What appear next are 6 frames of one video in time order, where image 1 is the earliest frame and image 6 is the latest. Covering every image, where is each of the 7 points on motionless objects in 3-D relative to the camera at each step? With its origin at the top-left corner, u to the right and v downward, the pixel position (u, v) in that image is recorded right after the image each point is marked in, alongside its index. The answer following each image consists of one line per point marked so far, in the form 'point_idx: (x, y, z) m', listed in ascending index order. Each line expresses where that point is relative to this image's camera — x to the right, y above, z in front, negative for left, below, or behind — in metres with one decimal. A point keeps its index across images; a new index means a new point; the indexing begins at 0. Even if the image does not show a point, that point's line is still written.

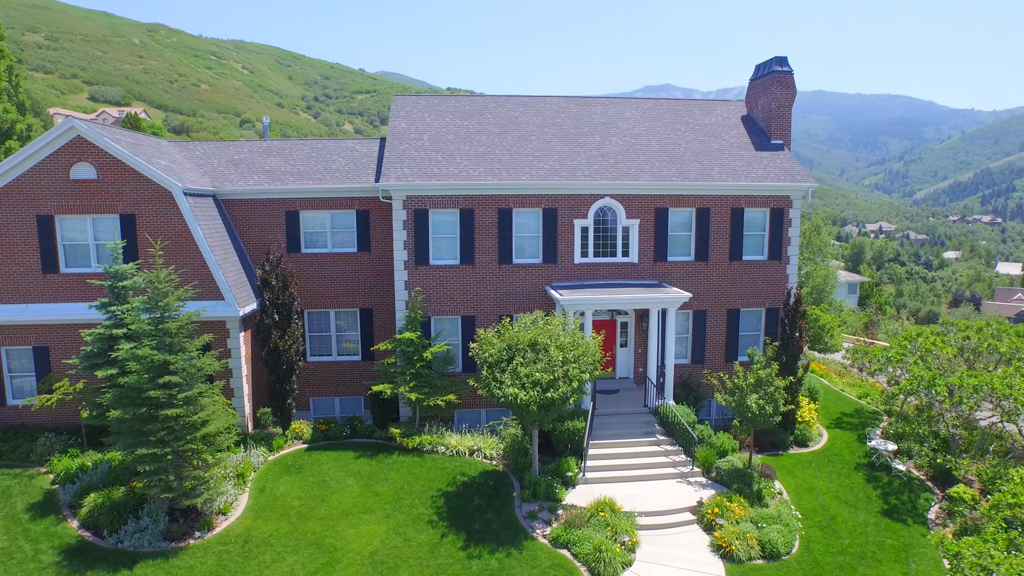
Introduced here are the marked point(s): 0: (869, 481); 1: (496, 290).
0: (+10.8, -5.8, +17.2) m
1: (-0.5, 0.0, +19.1) m
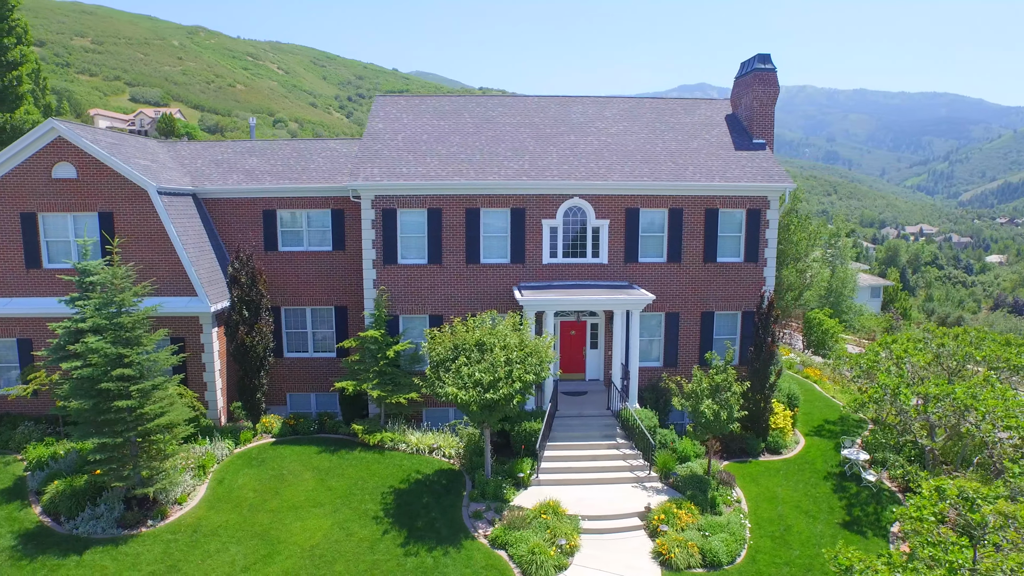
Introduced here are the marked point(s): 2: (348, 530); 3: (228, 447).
0: (+9.5, -6.0, +16.7) m
1: (-1.6, 0.0, +19.2) m
2: (-4.1, -6.0, +14.1) m
3: (-8.6, -4.8, +17.3) m
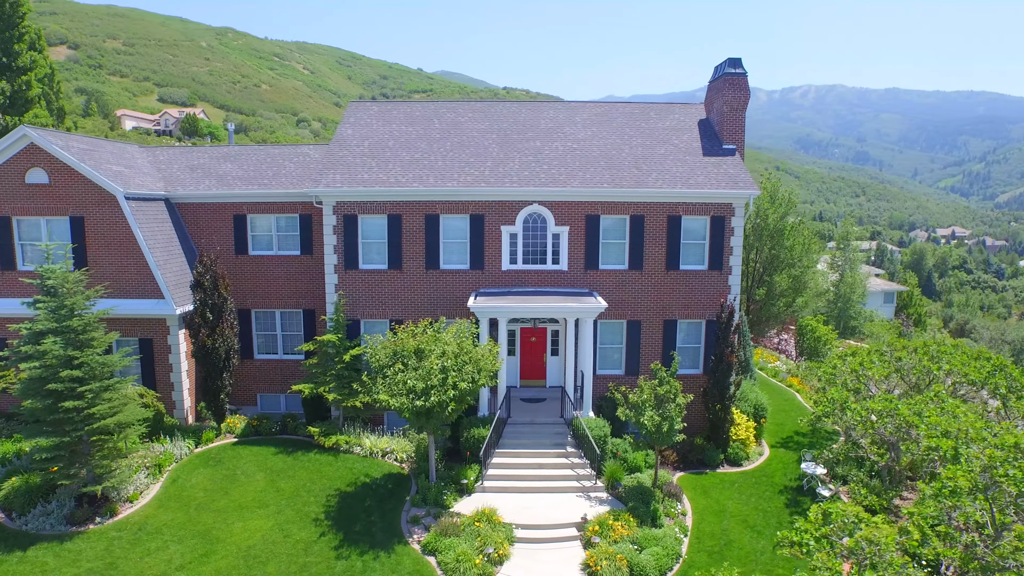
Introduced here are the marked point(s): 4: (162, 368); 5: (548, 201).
0: (+8.0, -6.3, +16.5) m
1: (-3.0, -0.2, +19.4) m
2: (-5.7, -6.1, +14.3) m
3: (-10.1, -5.0, +17.8) m
4: (-11.7, -2.7, +19.1) m
5: (+1.2, +2.9, +19.1) m
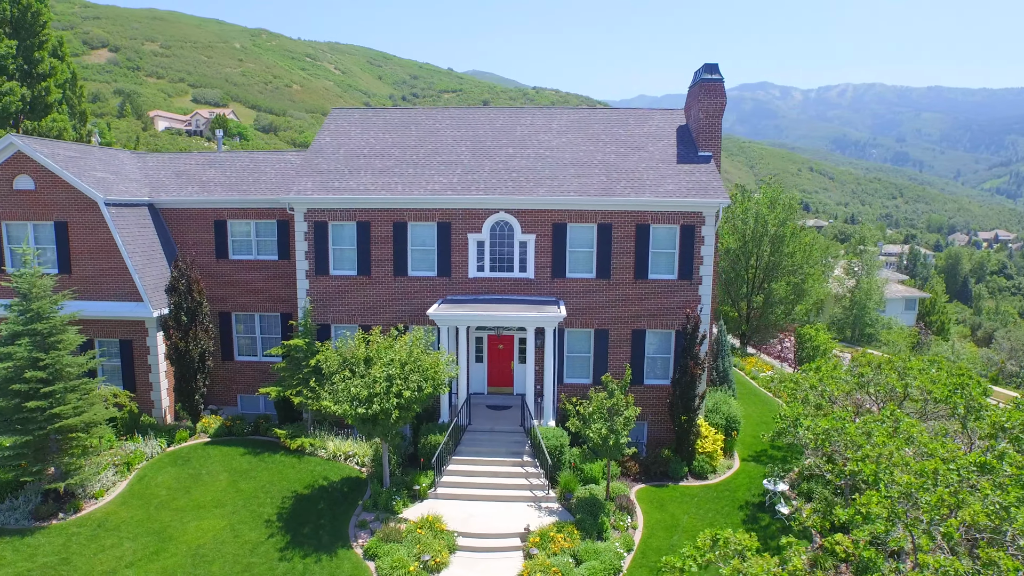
0: (+6.6, -6.6, +16.2) m
1: (-4.1, -0.4, +19.6) m
2: (-7.1, -6.3, +14.7) m
3: (-11.4, -5.1, +18.3) m
4: (-12.9, -2.8, +19.8) m
5: (+0.1, +2.6, +19.2) m
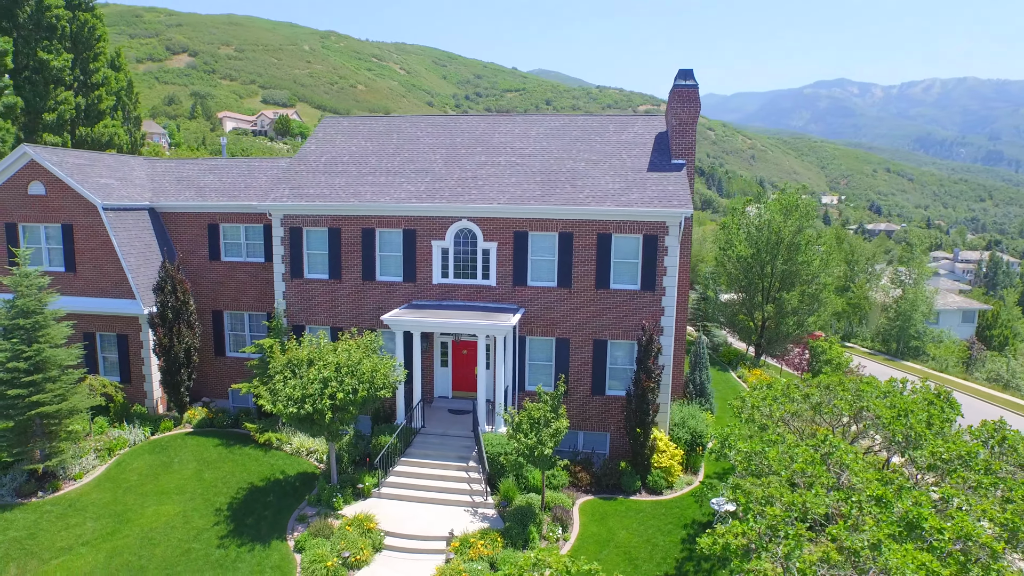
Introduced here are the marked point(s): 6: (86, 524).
0: (+4.8, -7.0, +15.9) m
1: (-5.4, -0.6, +20.3) m
2: (-9.0, -6.4, +15.7) m
3: (-12.8, -5.1, +19.8) m
4: (-14.2, -2.8, +21.3) m
5: (-1.2, +2.4, +19.5) m
6: (-11.6, -6.4, +15.6) m
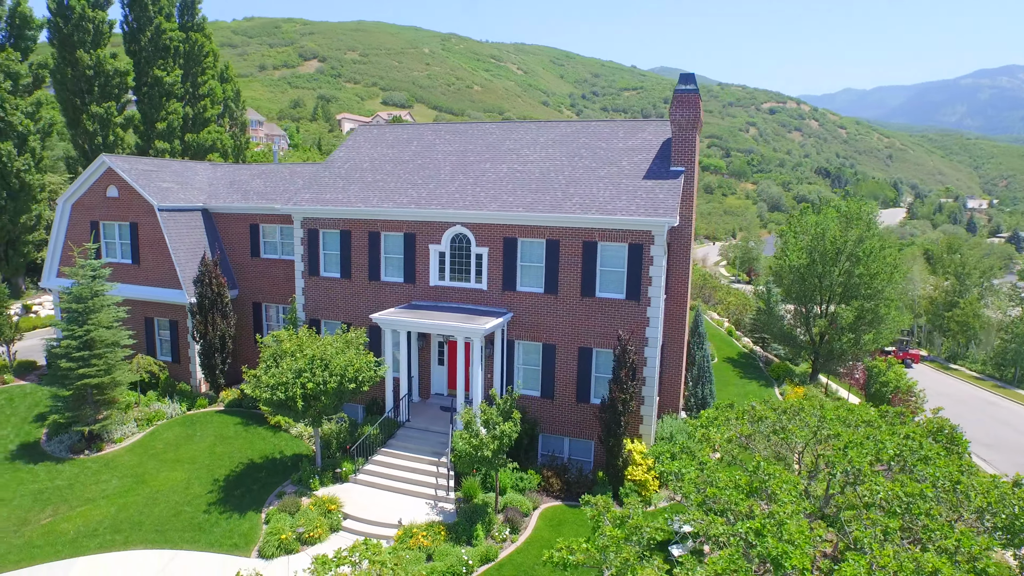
0: (+3.4, -7.4, +15.7) m
1: (-5.6, -0.5, +21.8) m
2: (-10.2, -6.2, +18.0) m
3: (-13.2, -4.7, +22.6) m
4: (-14.1, -2.4, +24.3) m
5: (-1.5, +2.3, +20.1) m
6: (-12.8, -6.2, +18.2) m
